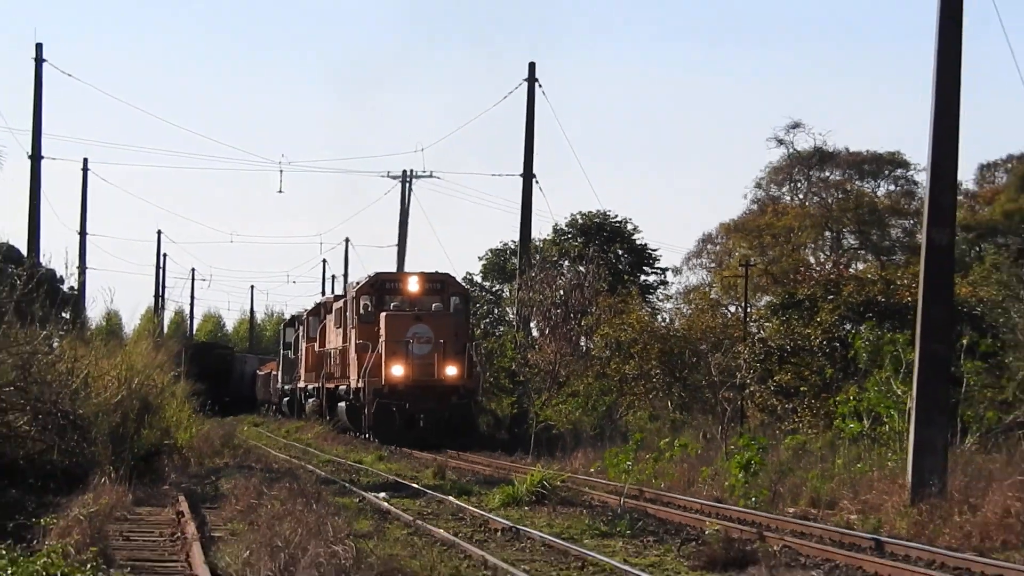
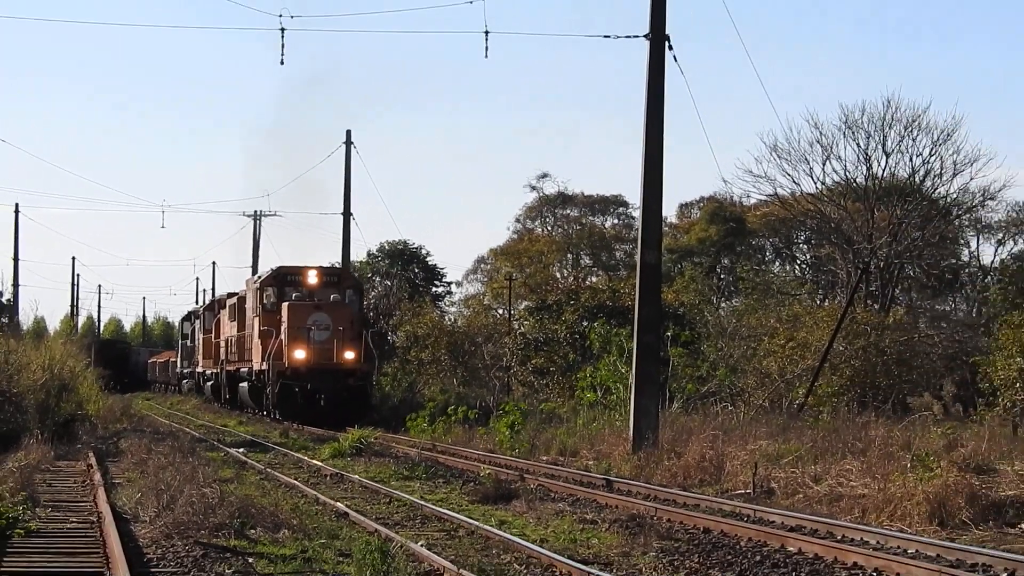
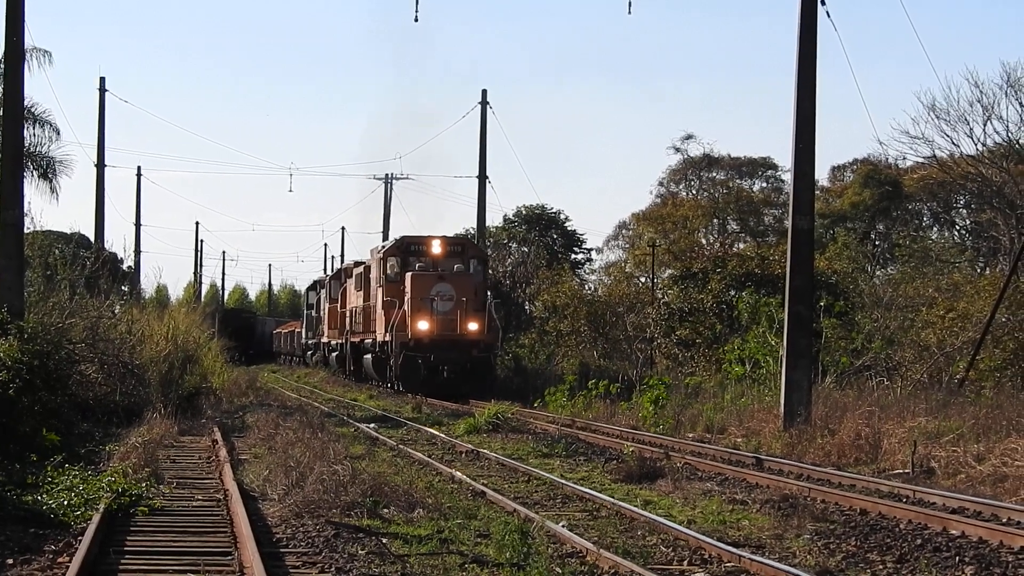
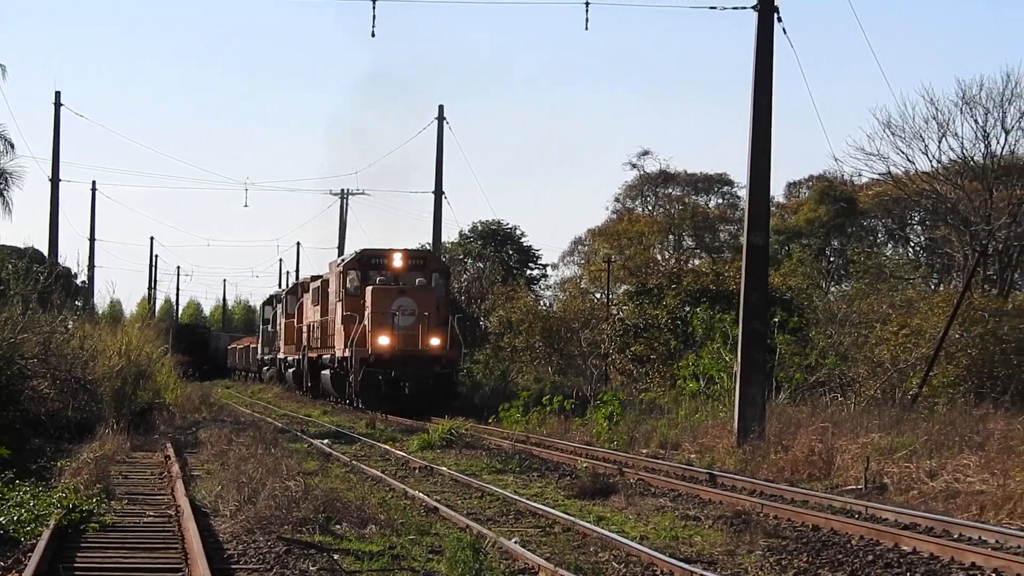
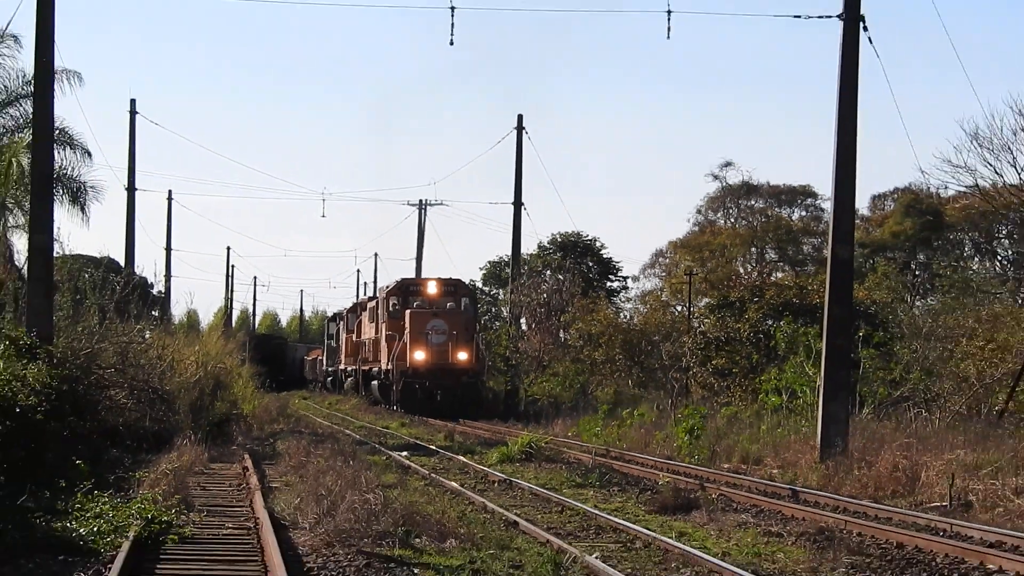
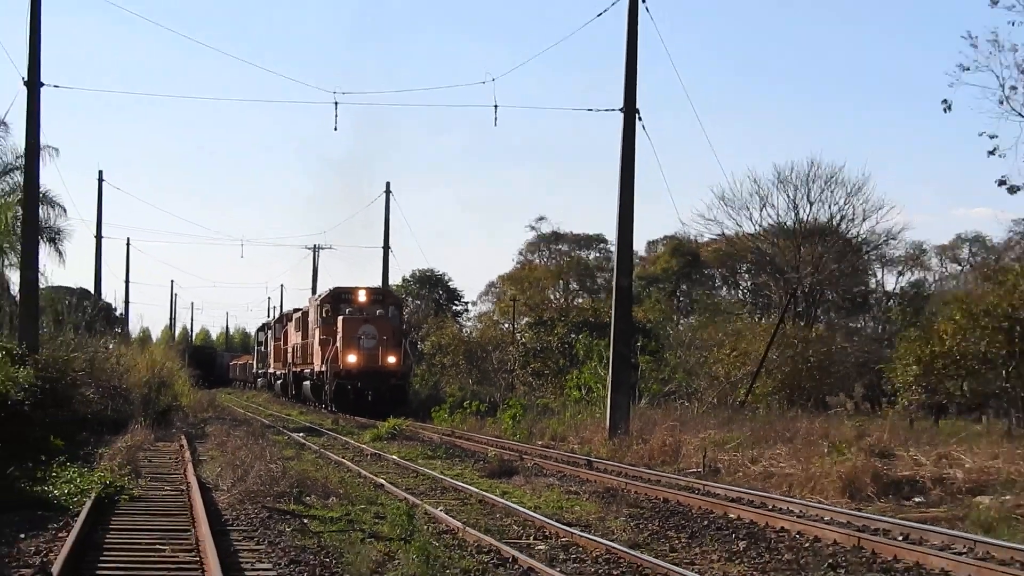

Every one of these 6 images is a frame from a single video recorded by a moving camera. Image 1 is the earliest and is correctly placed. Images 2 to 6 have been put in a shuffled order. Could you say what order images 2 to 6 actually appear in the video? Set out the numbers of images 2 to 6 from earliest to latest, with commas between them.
5, 3, 4, 2, 6
